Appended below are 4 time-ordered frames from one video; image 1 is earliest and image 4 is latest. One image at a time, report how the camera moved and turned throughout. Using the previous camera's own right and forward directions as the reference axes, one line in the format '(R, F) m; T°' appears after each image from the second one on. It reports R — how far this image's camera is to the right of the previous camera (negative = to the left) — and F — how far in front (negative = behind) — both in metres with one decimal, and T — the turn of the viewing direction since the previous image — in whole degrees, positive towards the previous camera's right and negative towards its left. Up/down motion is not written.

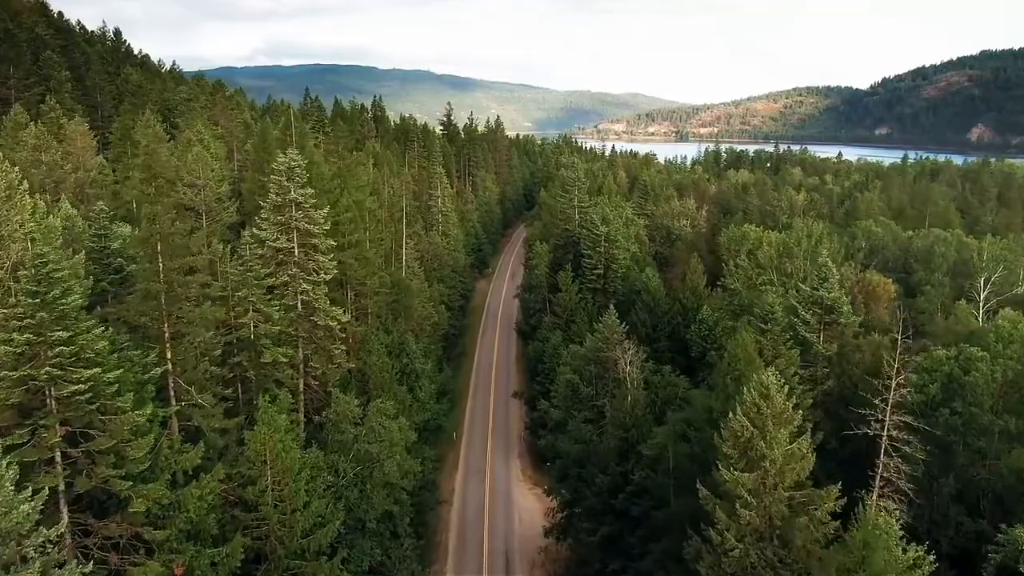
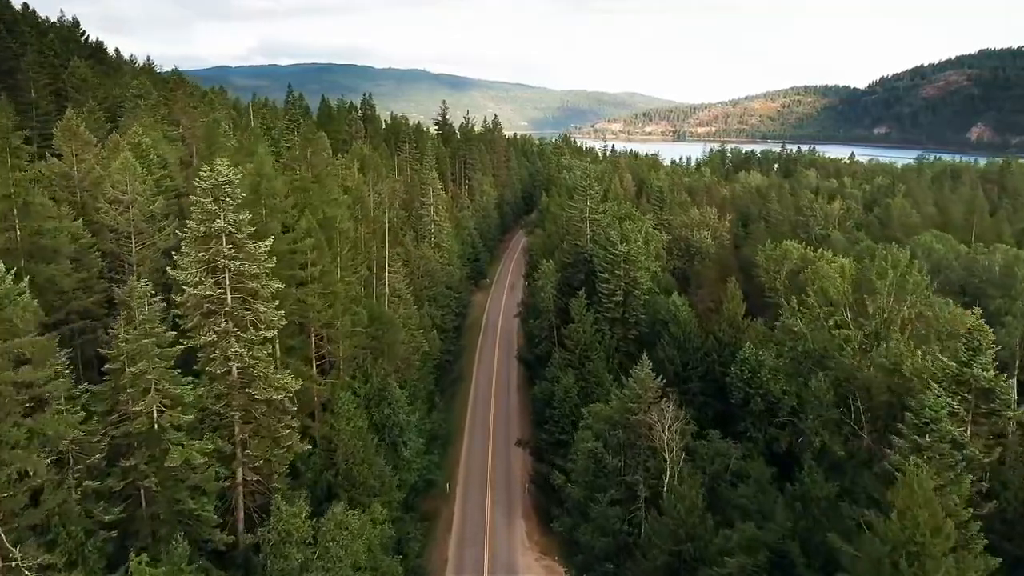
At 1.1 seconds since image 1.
(-0.5, +9.8) m; 0°
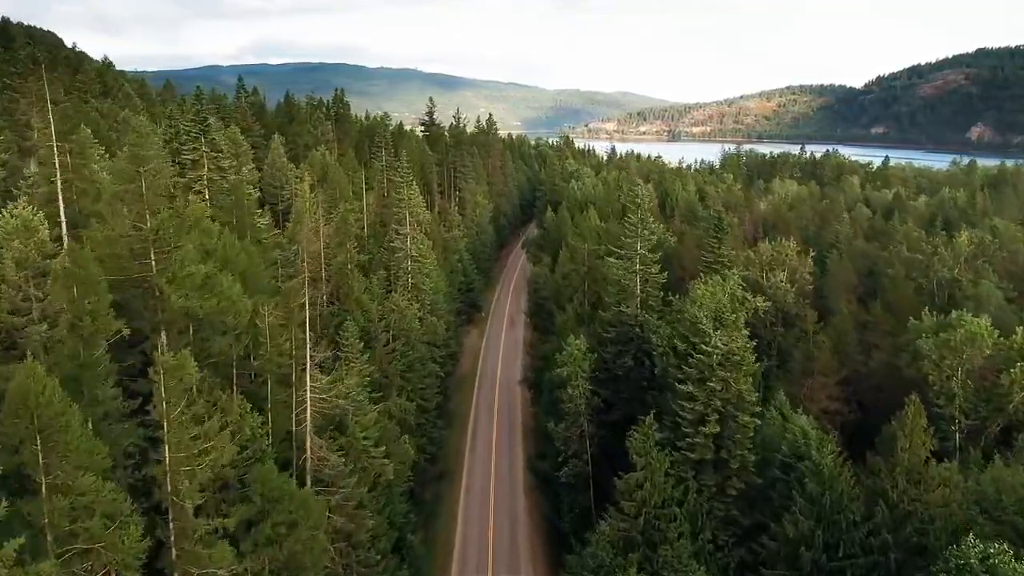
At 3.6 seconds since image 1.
(-1.1, +22.5) m; +1°
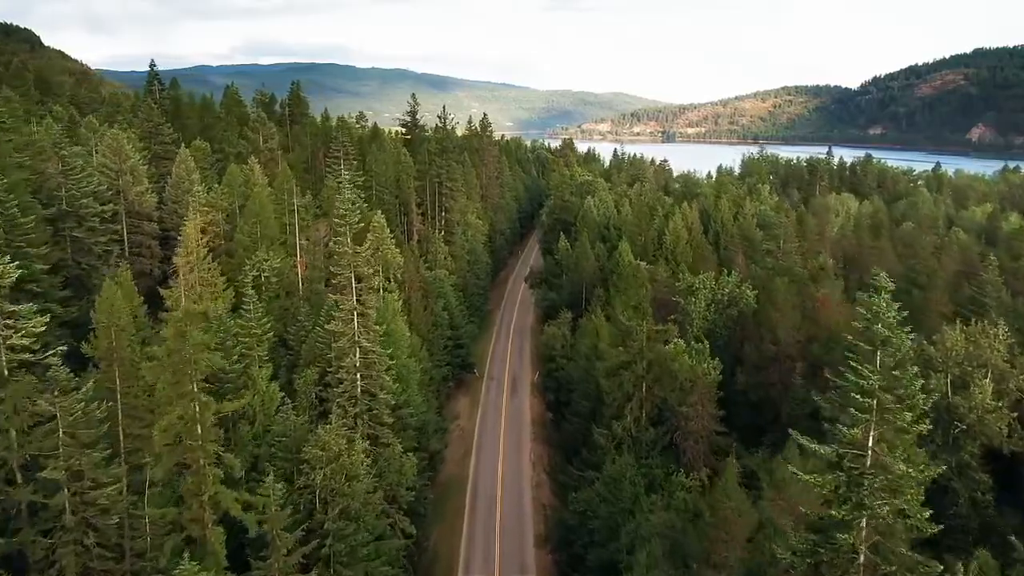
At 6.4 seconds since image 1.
(-1.3, +25.5) m; +1°
